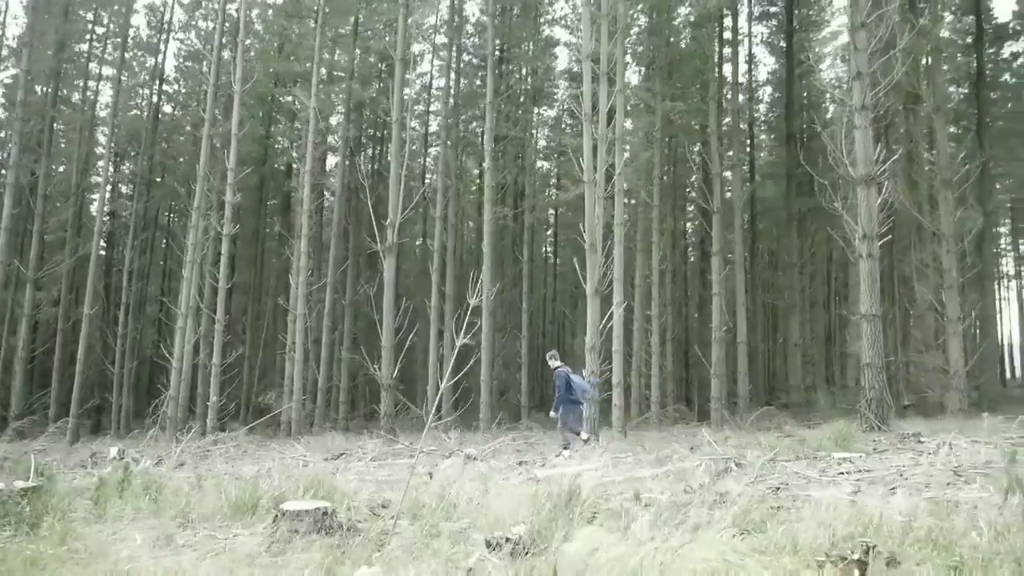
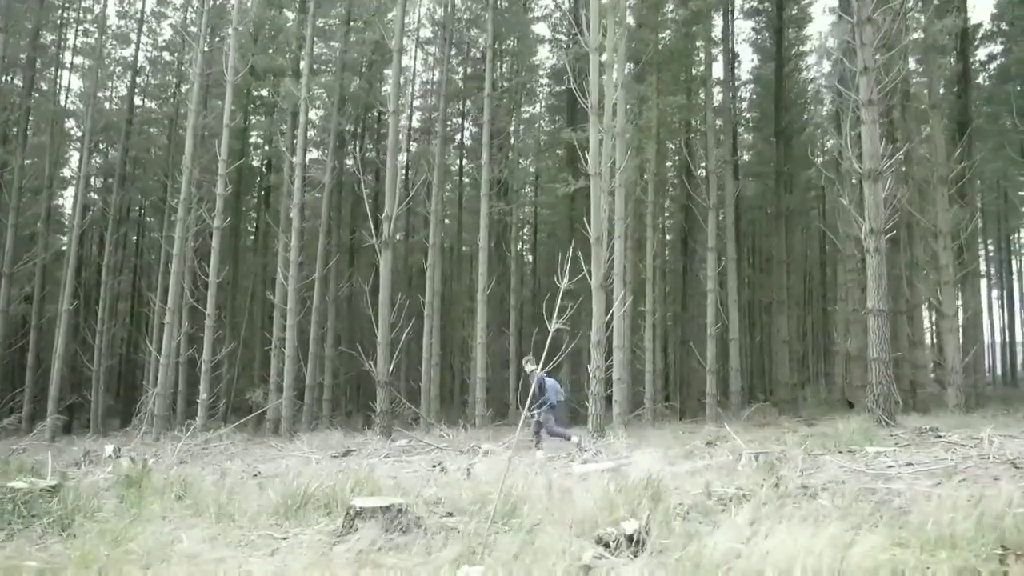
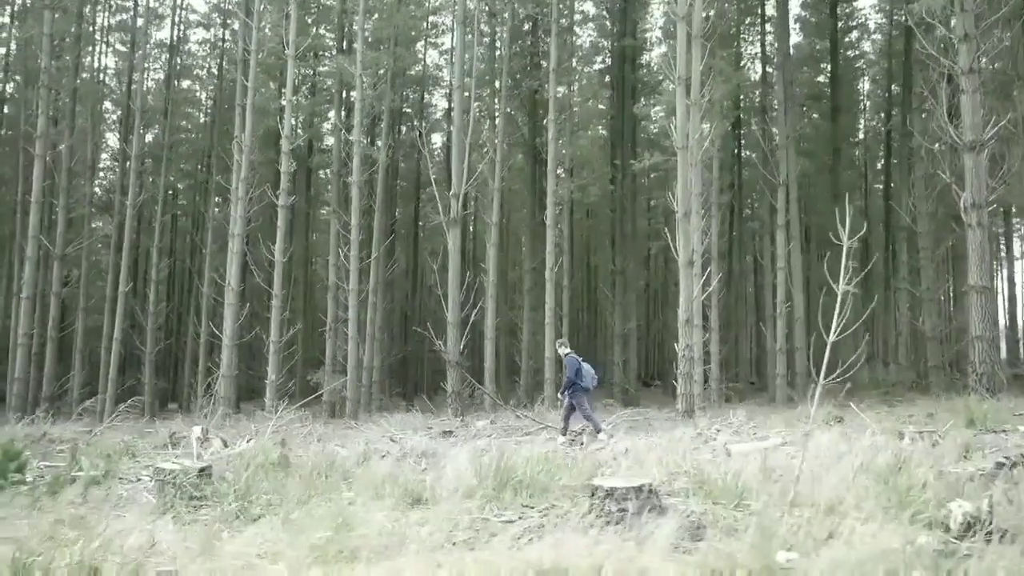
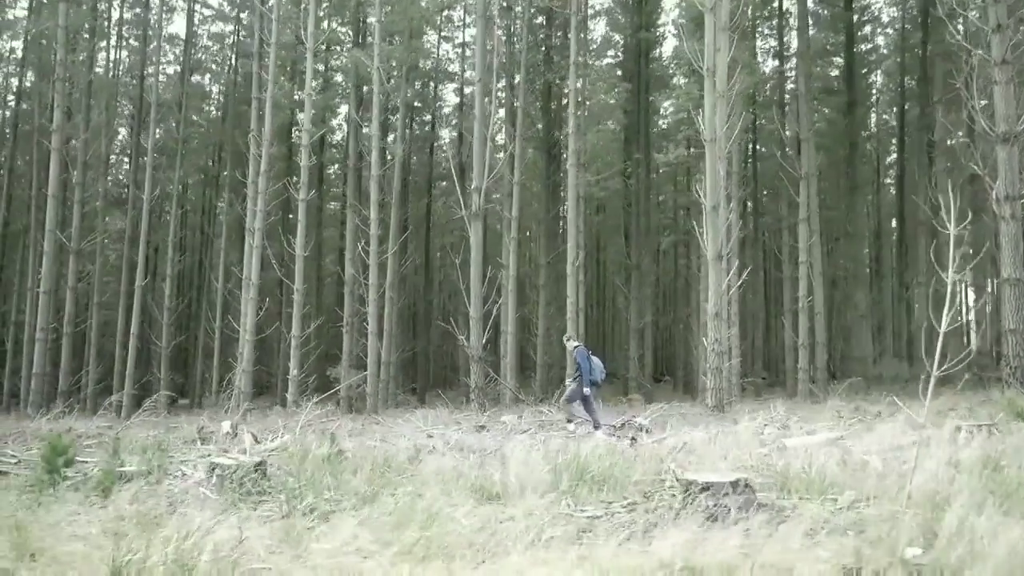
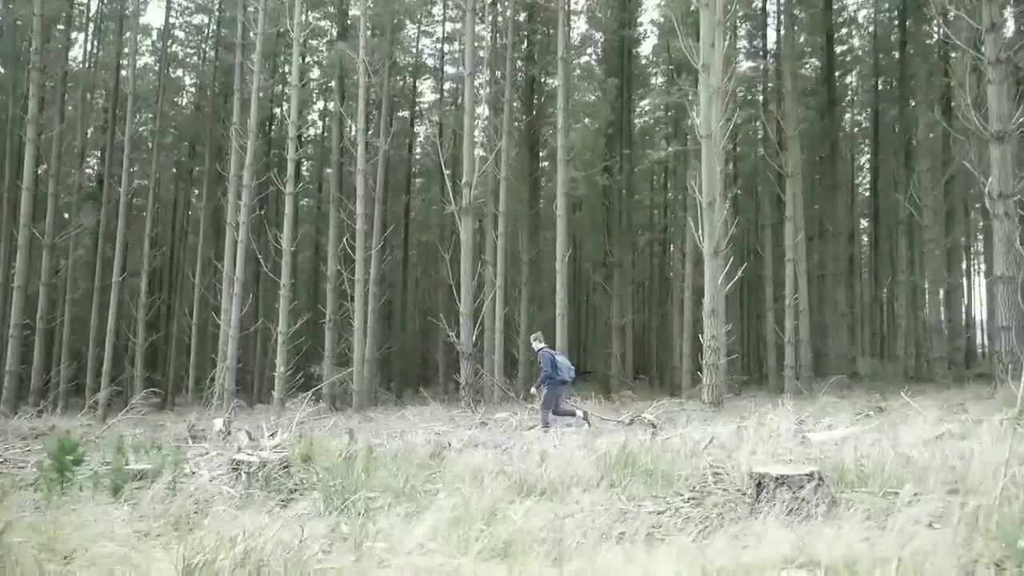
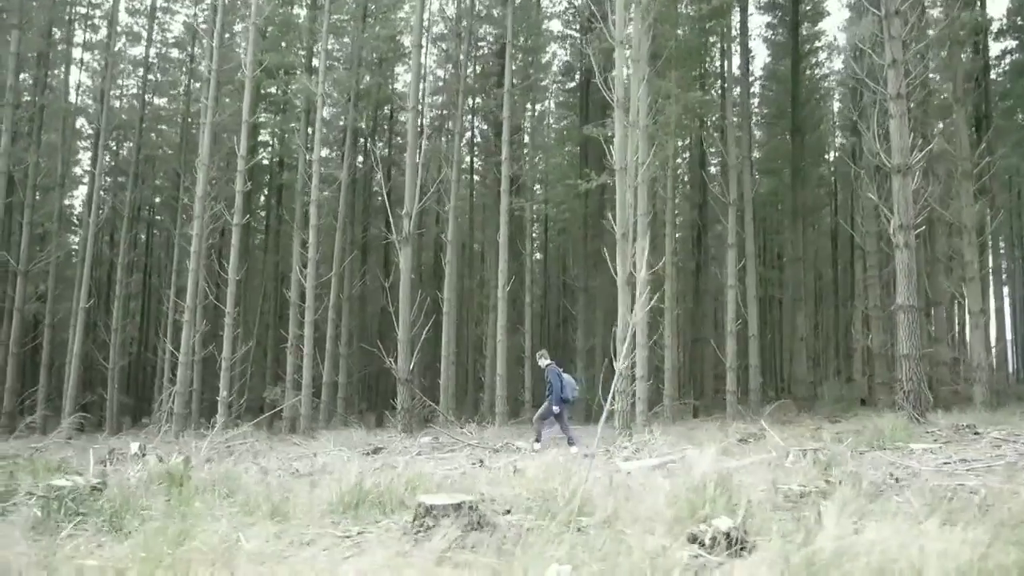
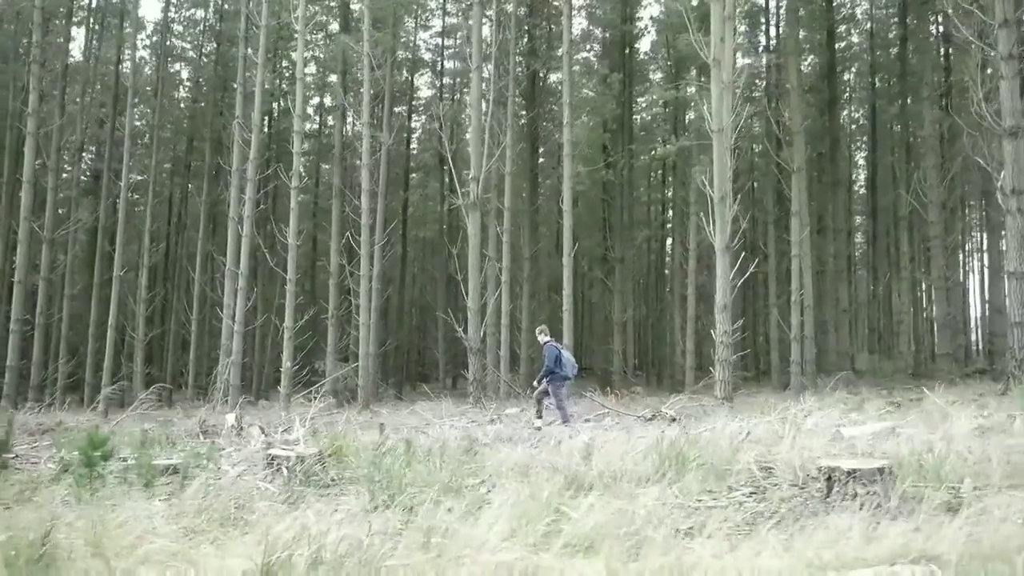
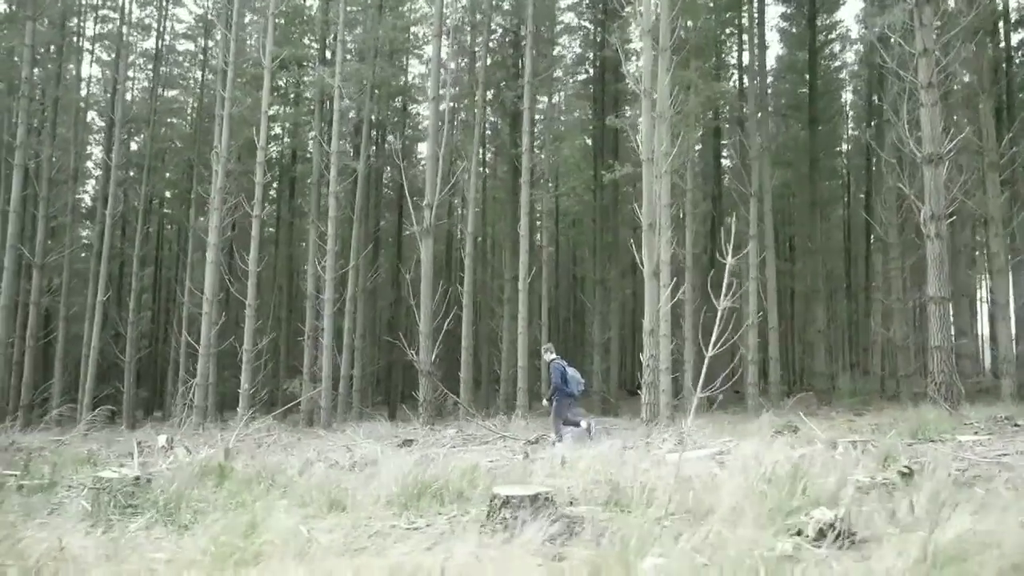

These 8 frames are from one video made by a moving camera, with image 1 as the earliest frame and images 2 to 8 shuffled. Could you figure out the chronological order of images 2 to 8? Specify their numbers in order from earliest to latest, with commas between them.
2, 6, 8, 3, 4, 5, 7
